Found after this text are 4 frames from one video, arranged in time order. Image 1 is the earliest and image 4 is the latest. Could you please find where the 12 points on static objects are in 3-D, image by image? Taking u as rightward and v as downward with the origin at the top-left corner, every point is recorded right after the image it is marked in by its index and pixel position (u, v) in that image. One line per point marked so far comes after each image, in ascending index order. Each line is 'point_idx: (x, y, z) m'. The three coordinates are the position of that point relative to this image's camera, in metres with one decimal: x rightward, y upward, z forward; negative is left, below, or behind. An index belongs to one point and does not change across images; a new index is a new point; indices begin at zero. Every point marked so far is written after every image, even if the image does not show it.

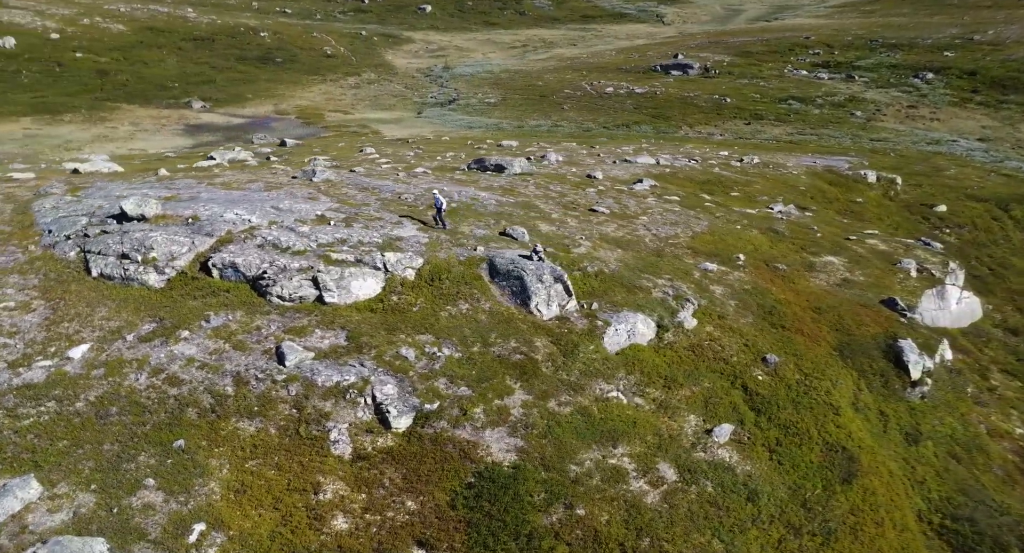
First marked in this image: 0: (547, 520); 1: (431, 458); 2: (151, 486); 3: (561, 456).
0: (+1.0, -6.7, +16.7) m
1: (-2.4, -5.3, +17.7) m
2: (-9.0, -5.2, +14.9) m
3: (+1.6, -5.6, +18.7) m
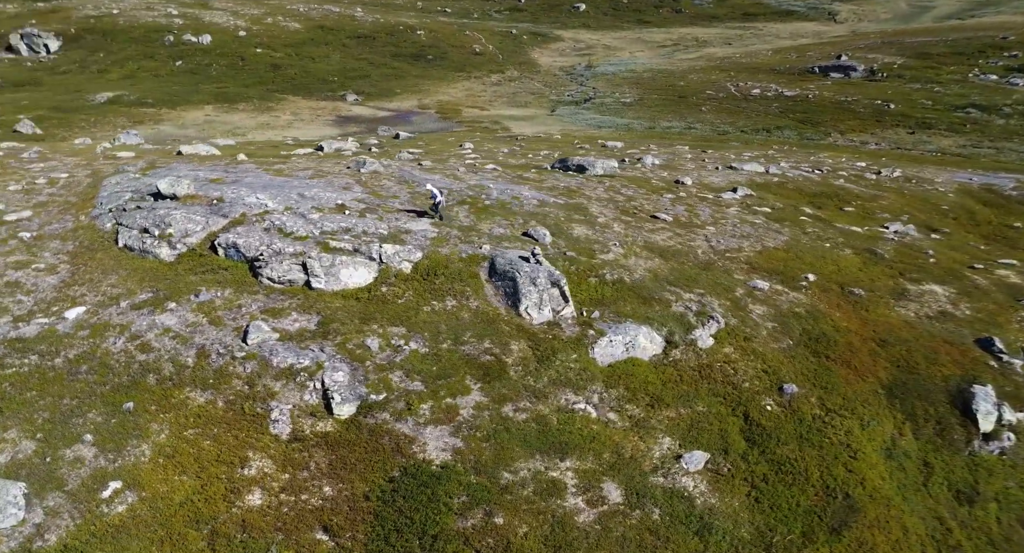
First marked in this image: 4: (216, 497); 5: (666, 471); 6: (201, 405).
0: (-1.4, -6.7, +16.3) m
1: (-4.4, -5.1, +17.9) m
2: (-11.4, -4.4, +16.3) m
3: (-0.4, -5.6, +18.2) m
4: (-7.7, -5.8, +15.8) m
5: (+5.1, -6.4, +19.9) m
6: (-9.3, -3.8, +18.1) m
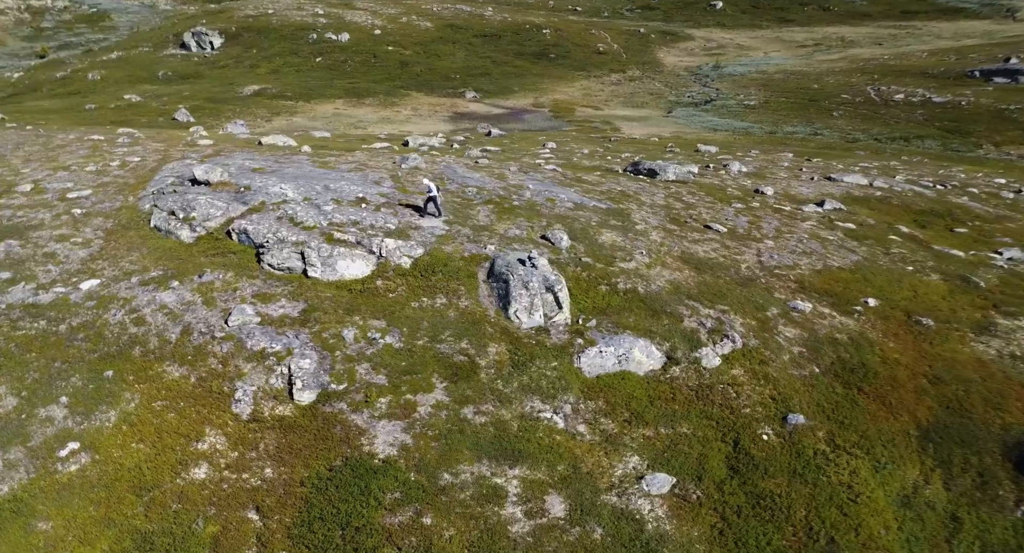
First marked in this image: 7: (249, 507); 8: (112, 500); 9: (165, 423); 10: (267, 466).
0: (-3.4, -6.7, +16.5) m
1: (-6.1, -4.8, +18.5) m
2: (-13.2, -3.7, +17.8) m
3: (-2.1, -5.7, +18.2) m
4: (-9.7, -5.3, +16.9) m
5: (+3.5, -6.8, +19.1) m
6: (-10.8, -3.3, +19.3) m
7: (-7.1, -6.2, +16.4) m
8: (-10.4, -5.9, +15.7) m
9: (-10.3, -4.4, +18.1) m
10: (-7.1, -5.5, +17.5) m
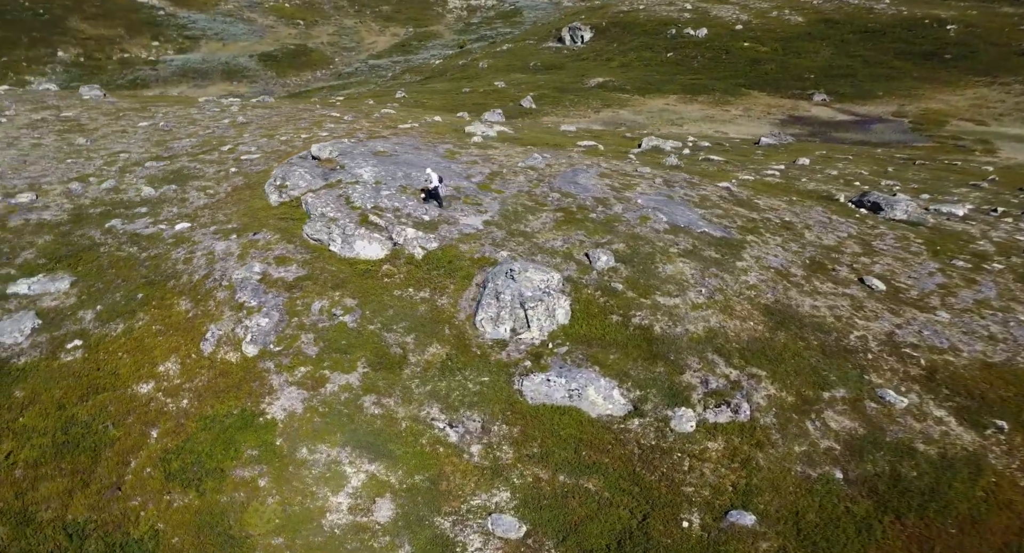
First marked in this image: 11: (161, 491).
0: (-8.7, -6.0, +18.8) m
1: (-9.9, -3.7, +21.6) m
2: (-16.3, -1.3, +23.9) m
3: (-6.6, -5.3, +19.9) m
4: (-13.9, -3.5, +21.7) m
5: (-1.5, -7.5, +18.5) m
6: (-13.5, -1.4, +24.3) m
7: (-11.9, -4.8, +20.2) m
8: (-15.1, -3.9, +20.9) m
9: (-13.8, -2.5, +23.0) m
10: (-11.3, -4.1, +21.2) m
11: (-10.5, -6.5, +18.0) m
